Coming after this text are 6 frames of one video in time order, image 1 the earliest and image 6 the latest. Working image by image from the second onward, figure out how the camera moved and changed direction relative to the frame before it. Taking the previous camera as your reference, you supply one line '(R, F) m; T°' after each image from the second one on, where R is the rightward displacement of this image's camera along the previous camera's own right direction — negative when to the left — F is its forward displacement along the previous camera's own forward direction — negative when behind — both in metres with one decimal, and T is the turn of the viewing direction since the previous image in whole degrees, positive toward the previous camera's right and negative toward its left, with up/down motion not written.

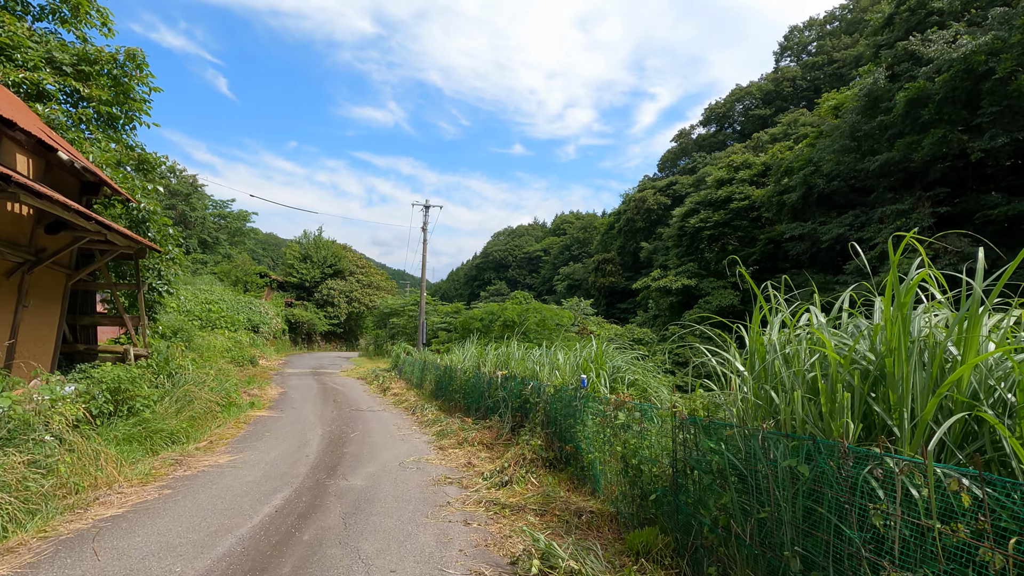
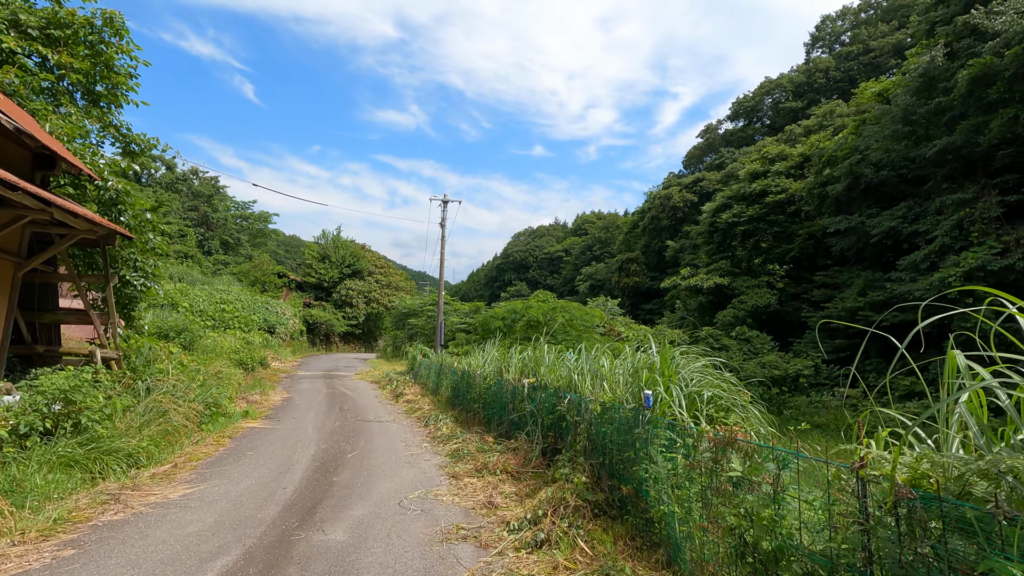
(-0.1, +1.2) m; -2°
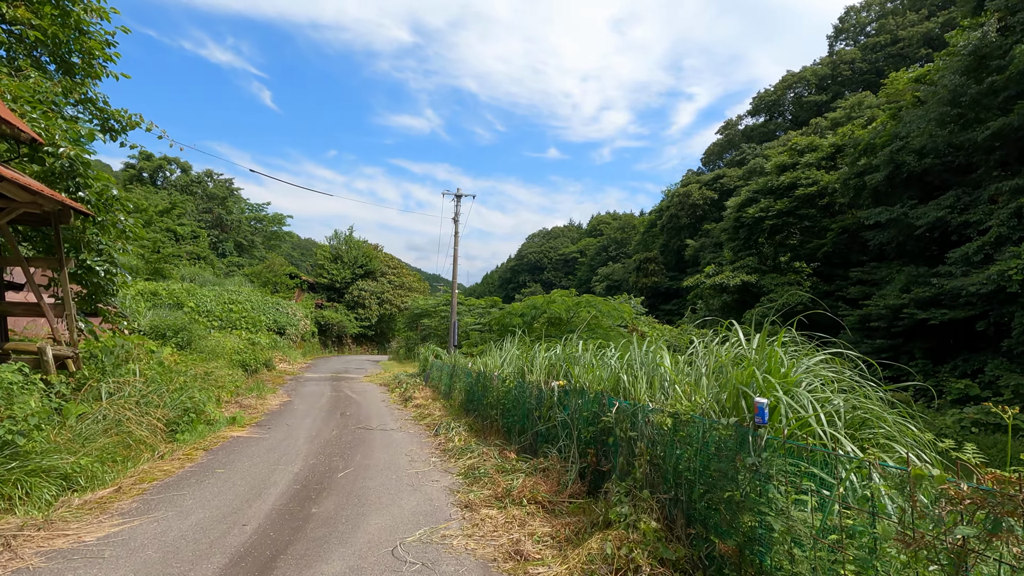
(-0.1, +1.0) m; -1°
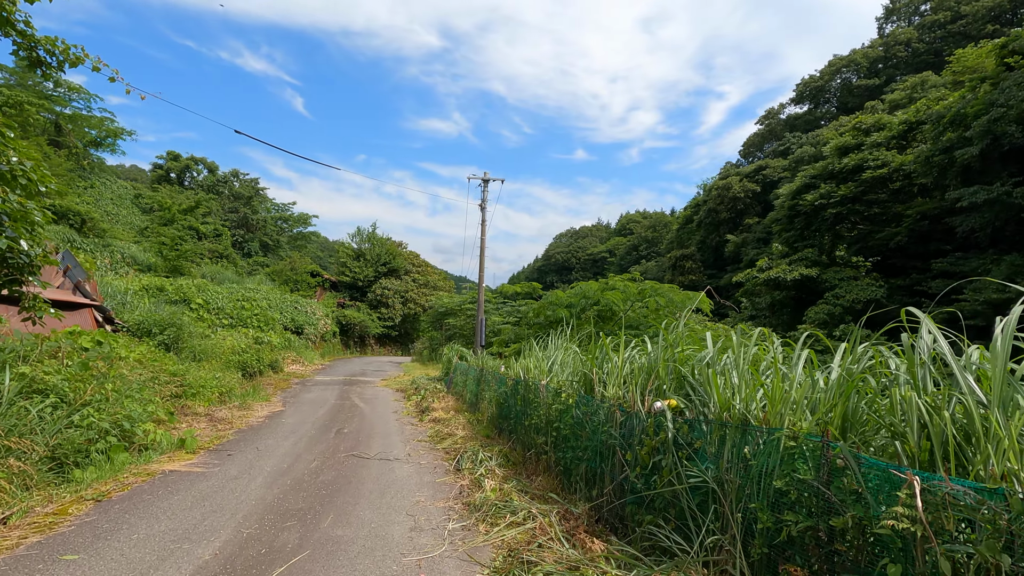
(-0.2, +2.1) m; -3°
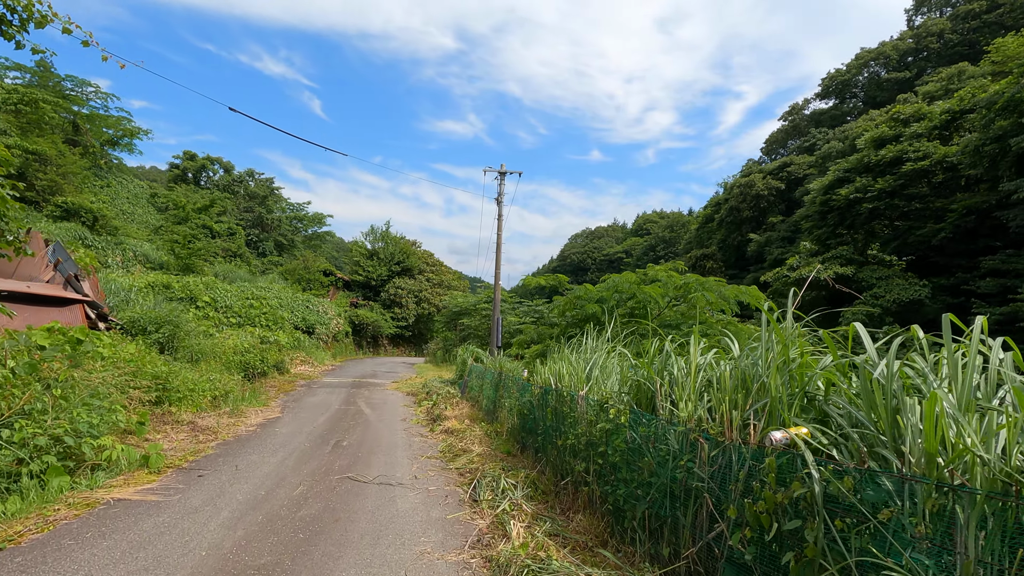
(-0.1, +0.9) m; -2°
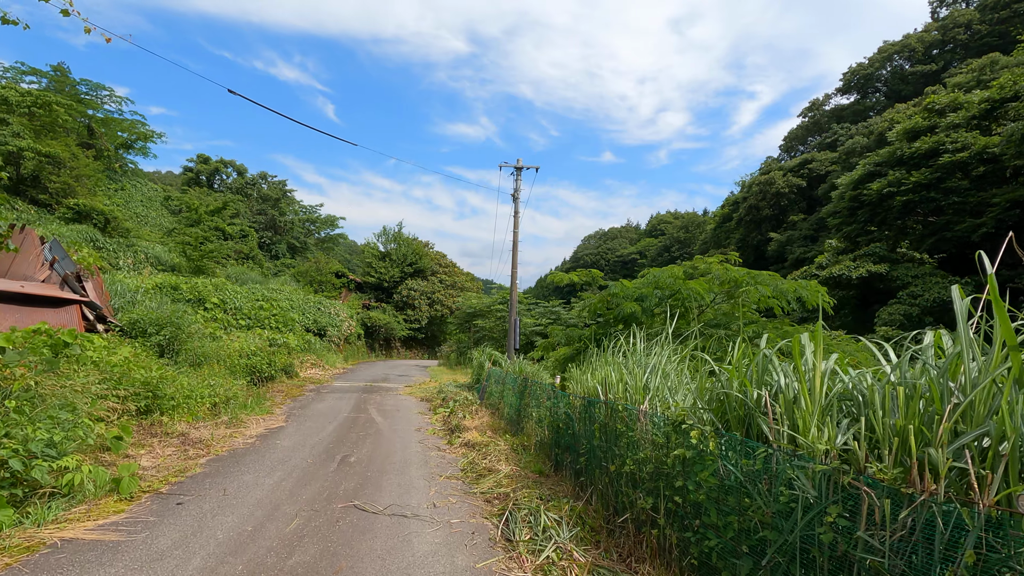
(-0.2, +0.7) m; -1°
